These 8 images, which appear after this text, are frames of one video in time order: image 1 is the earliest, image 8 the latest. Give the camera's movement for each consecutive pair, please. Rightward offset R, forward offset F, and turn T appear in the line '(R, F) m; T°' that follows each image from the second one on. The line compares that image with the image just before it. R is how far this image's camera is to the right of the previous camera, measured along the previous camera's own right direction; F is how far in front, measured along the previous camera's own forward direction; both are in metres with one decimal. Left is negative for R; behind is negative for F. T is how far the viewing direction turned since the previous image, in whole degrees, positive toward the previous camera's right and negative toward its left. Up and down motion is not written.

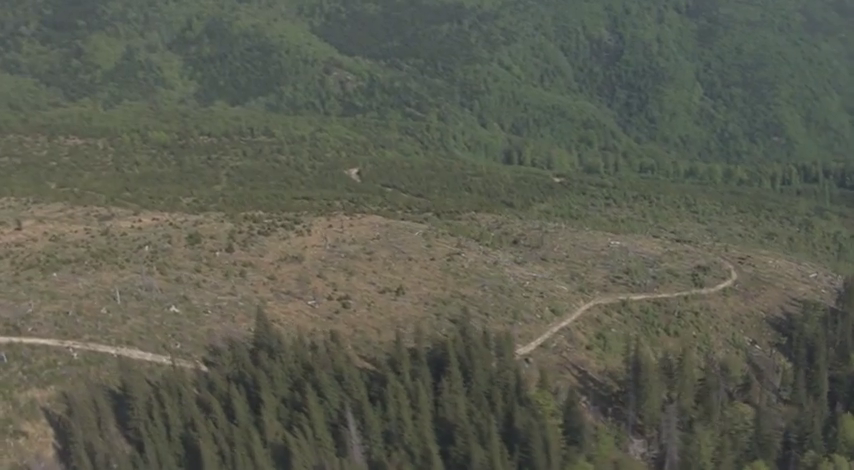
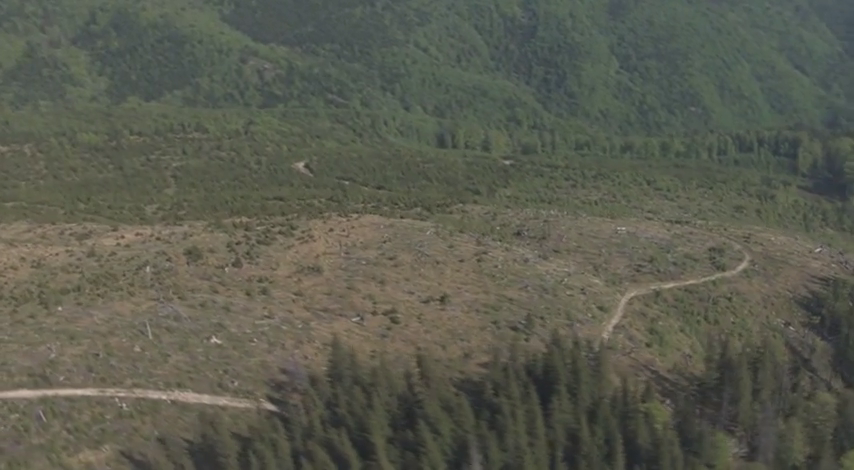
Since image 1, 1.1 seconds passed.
(-9.2, +5.3) m; +7°
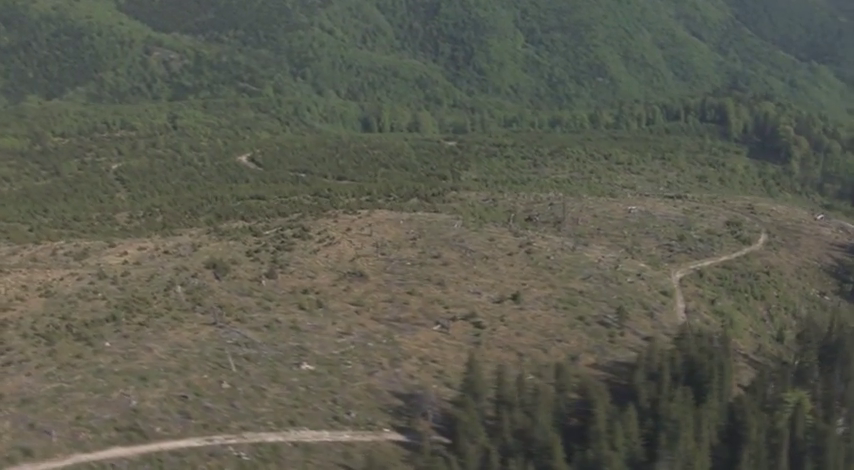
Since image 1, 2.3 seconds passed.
(-10.6, +5.0) m; +8°
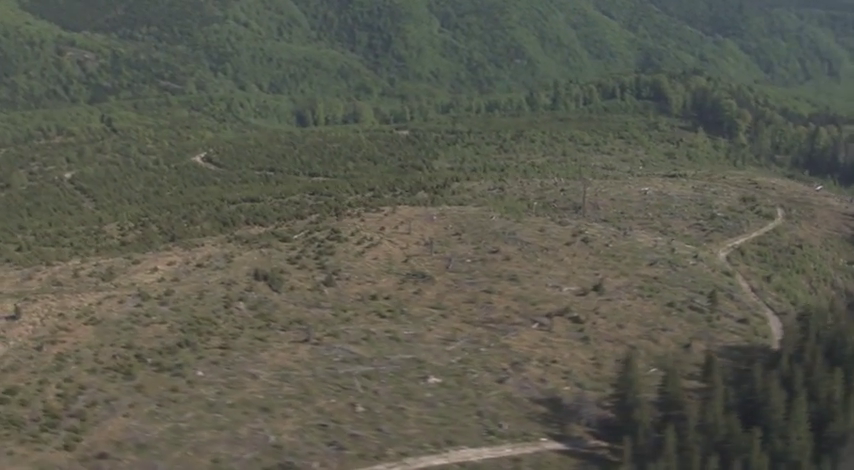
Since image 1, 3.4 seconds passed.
(-10.0, +3.4) m; +7°
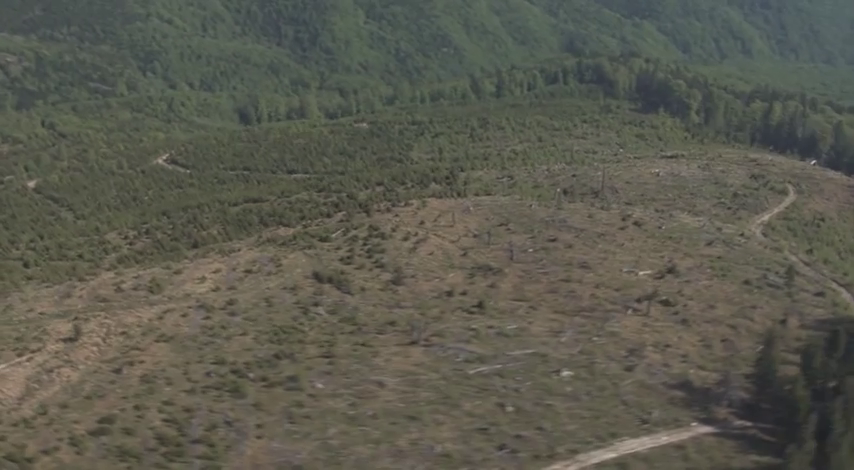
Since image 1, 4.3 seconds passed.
(-9.1, +2.0) m; +6°
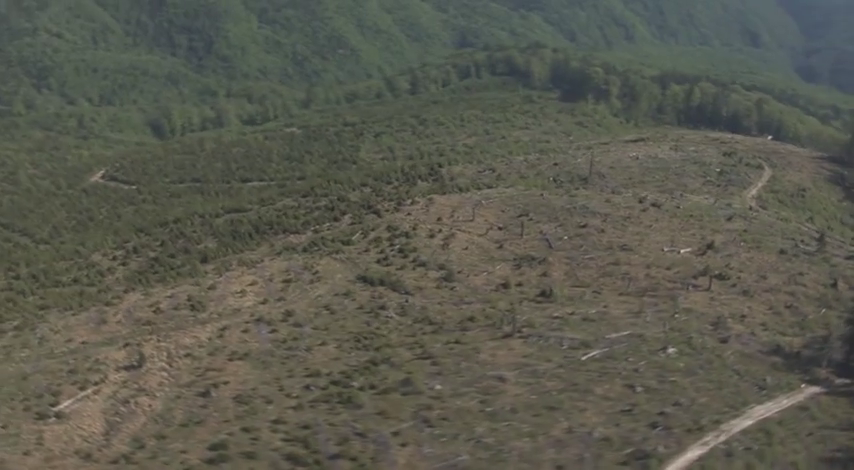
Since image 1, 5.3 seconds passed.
(-9.4, +1.0) m; +8°
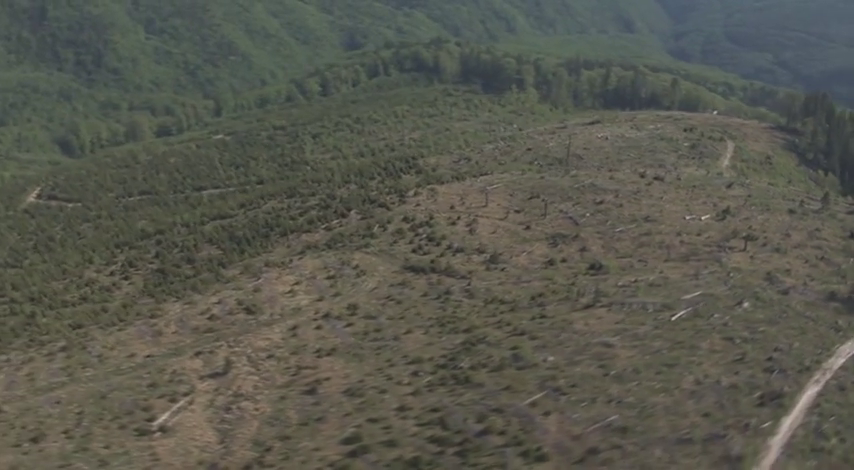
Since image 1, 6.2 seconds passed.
(-9.6, -0.3) m; +8°
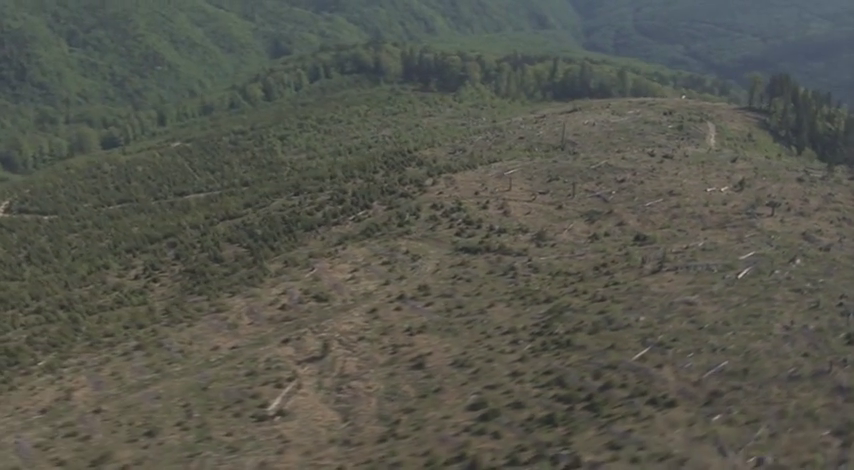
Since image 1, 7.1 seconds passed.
(-8.5, -1.7) m; +6°
